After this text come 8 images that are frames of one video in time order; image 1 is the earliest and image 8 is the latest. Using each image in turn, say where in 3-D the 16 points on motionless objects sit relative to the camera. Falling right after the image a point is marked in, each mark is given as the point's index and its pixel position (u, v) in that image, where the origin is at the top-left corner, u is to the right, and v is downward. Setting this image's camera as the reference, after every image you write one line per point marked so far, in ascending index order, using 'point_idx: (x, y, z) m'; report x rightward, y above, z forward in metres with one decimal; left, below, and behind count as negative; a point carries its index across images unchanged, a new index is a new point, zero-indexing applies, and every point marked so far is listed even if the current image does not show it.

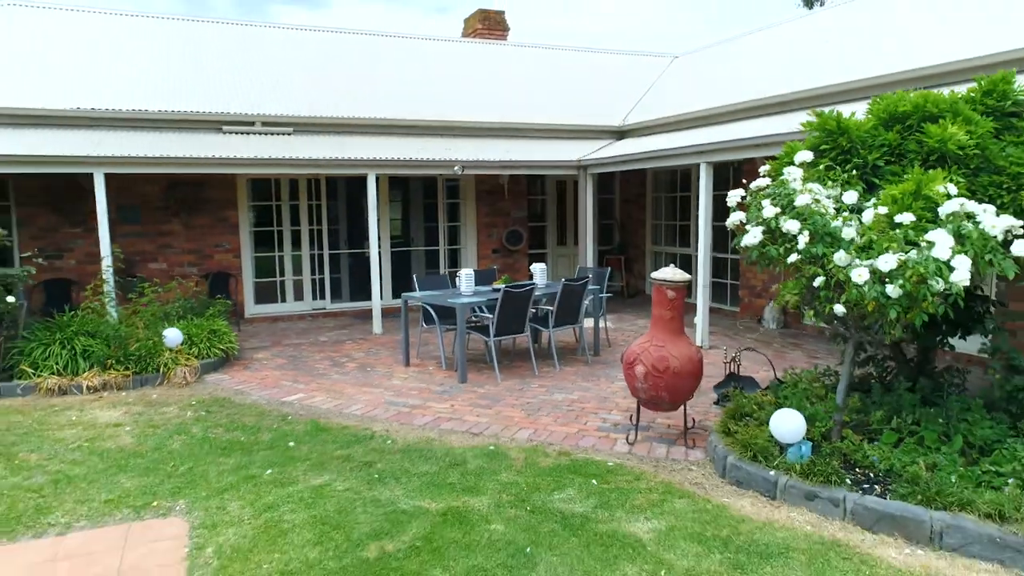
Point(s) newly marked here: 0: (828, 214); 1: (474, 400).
0: (+1.6, +0.4, +3.8) m
1: (-0.3, -0.8, +5.4) m
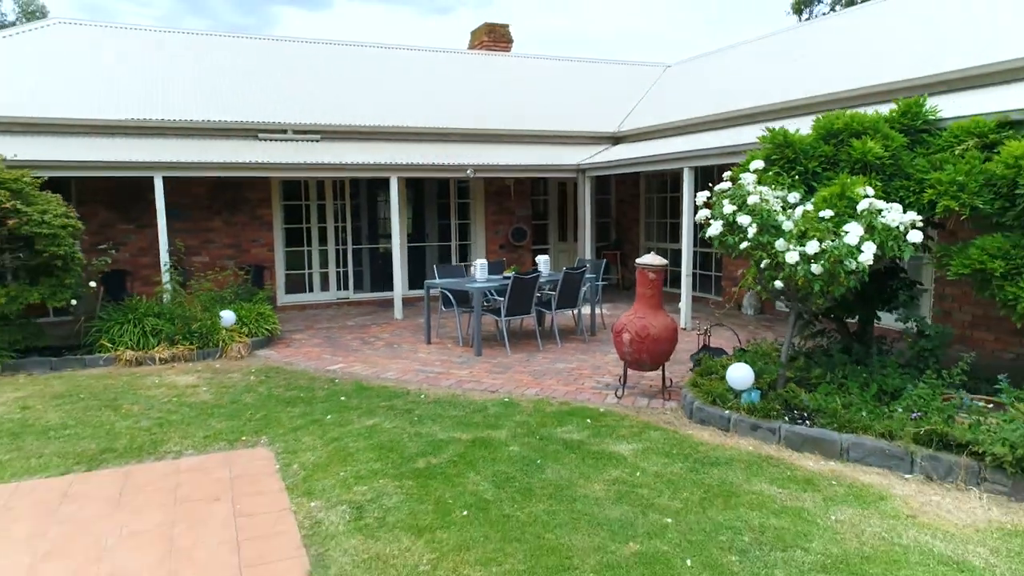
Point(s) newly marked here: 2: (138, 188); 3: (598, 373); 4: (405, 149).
0: (+1.7, +0.5, +4.8) m
1: (-0.2, -0.7, +6.4) m
2: (-4.8, +1.2, +9.2) m
3: (+0.7, -0.7, +6.1) m
4: (-1.6, +2.1, +10.7) m
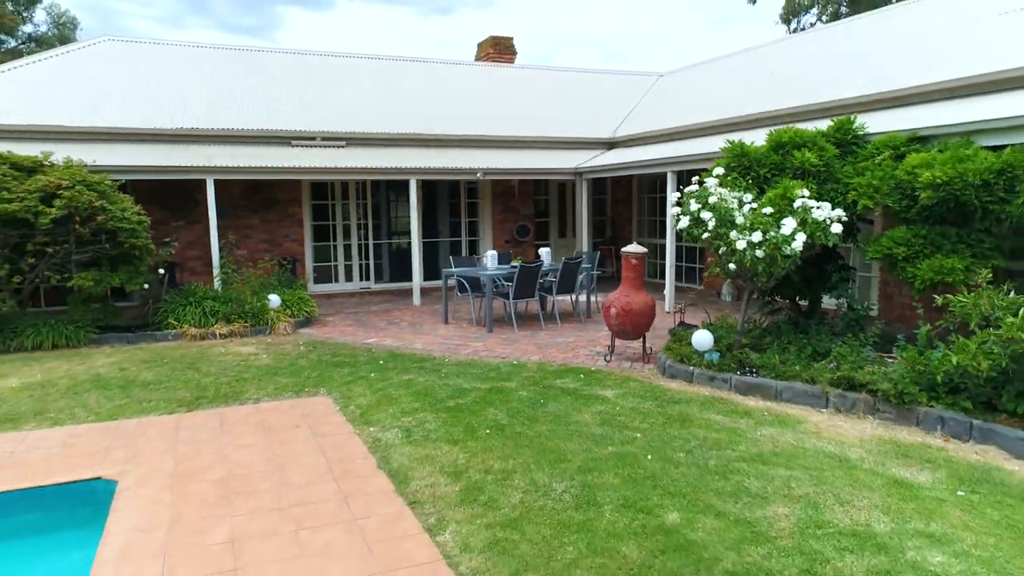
0: (+1.8, +0.7, +6.0) m
1: (-0.1, -0.6, +7.6) m
2: (-4.7, +1.4, +10.4) m
3: (+0.8, -0.6, +7.3) m
4: (-1.5, +2.2, +11.9) m
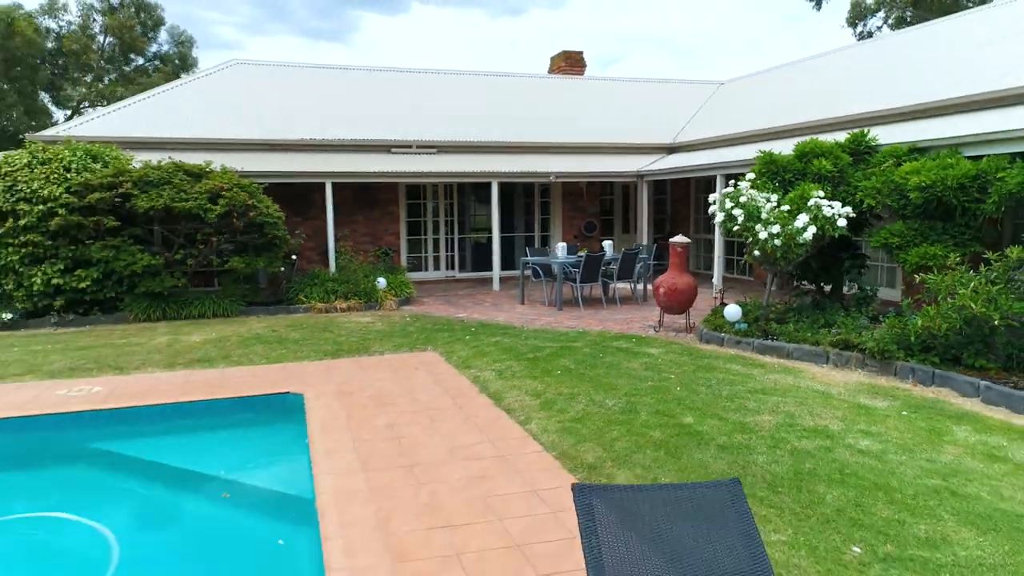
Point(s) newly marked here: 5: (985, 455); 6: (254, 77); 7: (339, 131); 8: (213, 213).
0: (+2.5, +0.8, +7.4) m
1: (+0.7, -0.4, +9.2) m
2: (-3.6, +1.6, +12.3) m
3: (+1.6, -0.4, +8.8) m
4: (-0.2, +2.4, +13.6) m
5: (+2.7, -1.0, +4.2) m
6: (-5.2, +4.2, +14.4) m
7: (-3.1, +2.8, +13.0) m
8: (-3.8, +1.0, +9.2) m
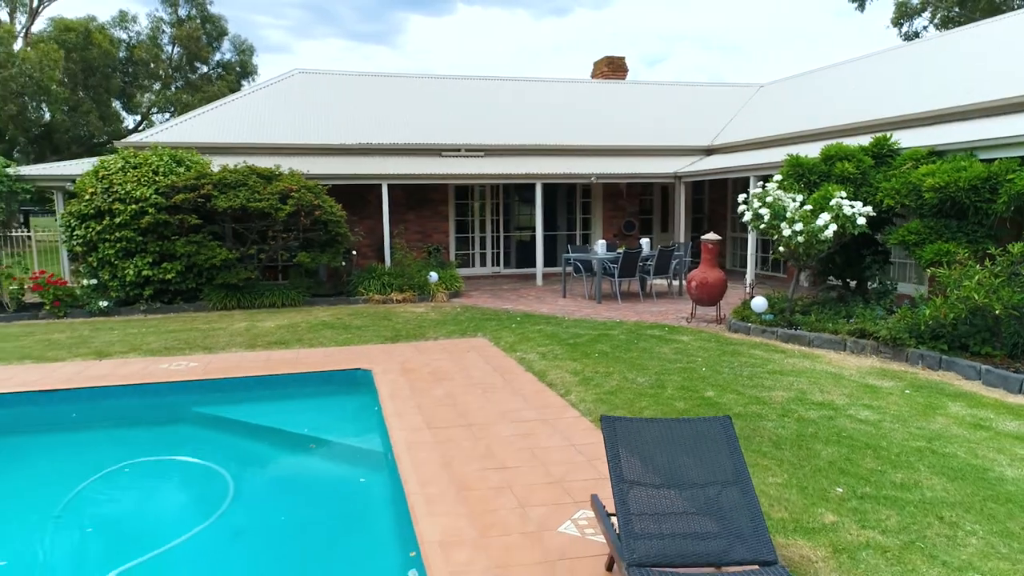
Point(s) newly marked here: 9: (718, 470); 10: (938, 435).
0: (+3.0, +0.9, +8.0) m
1: (+1.3, -0.3, +9.9) m
2: (-2.8, +1.7, +13.3) m
3: (+2.2, -0.3, +9.4) m
4: (+0.6, +2.5, +14.3) m
5: (+3.0, -0.9, +4.7) m
6: (-4.2, +4.3, +15.5) m
7: (-2.3, +2.9, +13.9) m
8: (-3.2, +1.1, +10.1) m
9: (+0.8, -0.7, +2.9) m
10: (+2.7, -0.9, +4.5) m
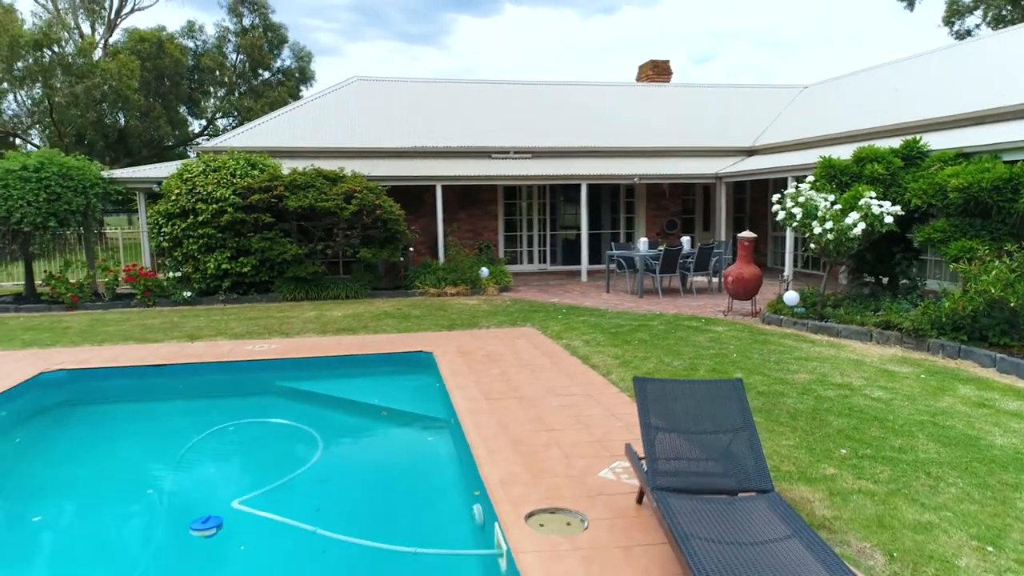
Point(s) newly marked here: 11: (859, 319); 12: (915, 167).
0: (+3.5, +1.0, +8.5) m
1: (+2.0, -0.2, +10.4) m
2: (-1.9, +1.9, +14.1) m
3: (+2.8, -0.2, +9.9) m
4: (+1.6, +2.6, +14.9) m
5: (+3.3, -0.8, +5.2) m
6: (-3.2, +4.4, +16.4) m
7: (-1.3, +3.0, +14.7) m
8: (-2.5, +1.2, +11.0) m
9: (+1.1, -0.6, +3.5) m
10: (+3.0, -0.9, +5.0) m
11: (+3.7, -0.3, +7.7) m
12: (+4.7, +1.4, +8.4) m
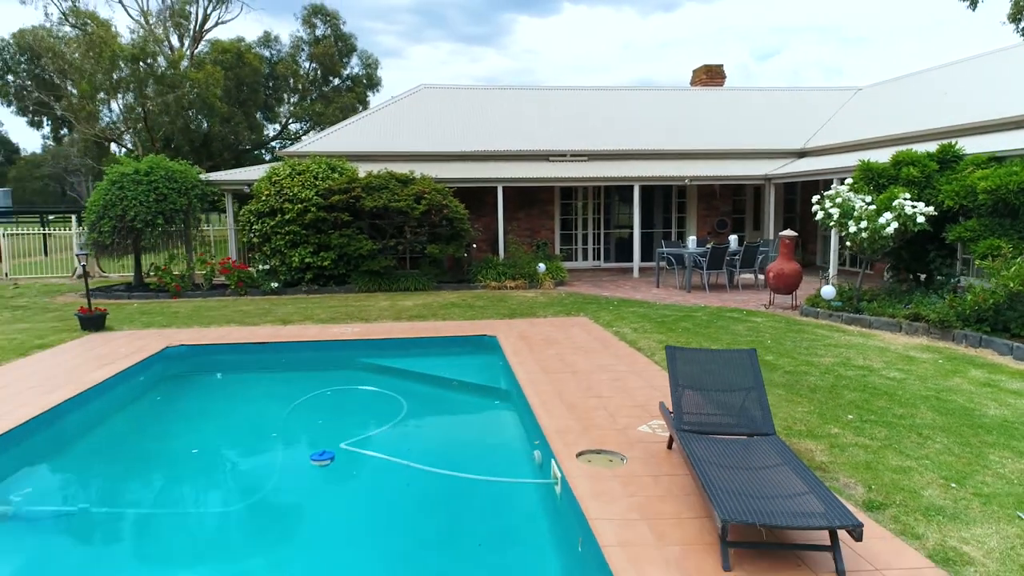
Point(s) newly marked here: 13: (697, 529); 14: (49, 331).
0: (+4.2, +1.0, +9.1) m
1: (+2.8, -0.1, +11.2) m
2: (-0.7, +2.0, +15.1) m
3: (+3.6, -0.2, +10.6) m
4: (+2.8, +2.7, +15.7) m
5: (+3.8, -0.8, +5.8) m
6: (-1.8, +4.6, +17.4) m
7: (-0.1, +3.1, +15.6) m
8: (-1.6, +1.3, +12.0) m
9: (+1.4, -0.6, +4.3) m
10: (+3.4, -0.8, +5.7) m
11: (+4.3, -0.3, +8.3) m
12: (+5.4, +1.5, +8.9) m
13: (+0.9, -1.1, +3.3) m
14: (-5.8, -0.5, +9.1) m
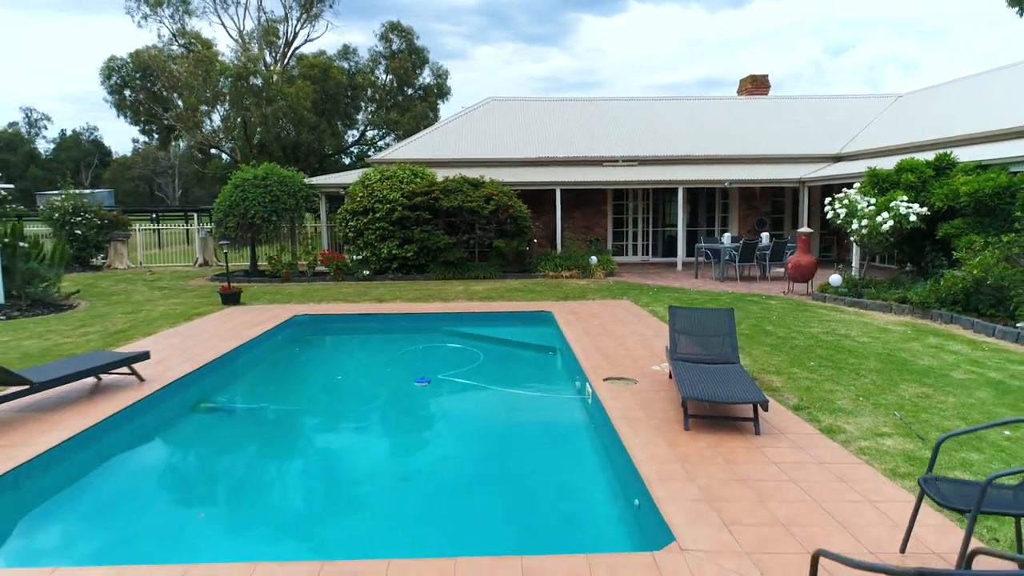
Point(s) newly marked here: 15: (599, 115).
0: (+5.0, +1.2, +10.6) m
1: (+3.8, 0.0, +12.8) m
2: (+0.6, +2.2, +17.0) m
3: (+4.5, 0.0, +12.2) m
4: (+4.2, +2.8, +17.3) m
5: (+4.3, -0.6, +7.4) m
6: (-0.2, +4.8, +19.5) m
7: (+1.3, +3.3, +17.5) m
8: (-0.5, +1.5, +14.1) m
9: (+1.8, -0.4, +6.1) m
10: (+3.9, -0.6, +7.3) m
11: (+5.1, -0.1, +9.8) m
12: (+6.2, +1.6, +10.4) m
13: (+1.2, -0.9, +5.2) m
14: (-5.0, -0.3, +11.5) m
15: (+2.4, +4.7, +19.5) m
